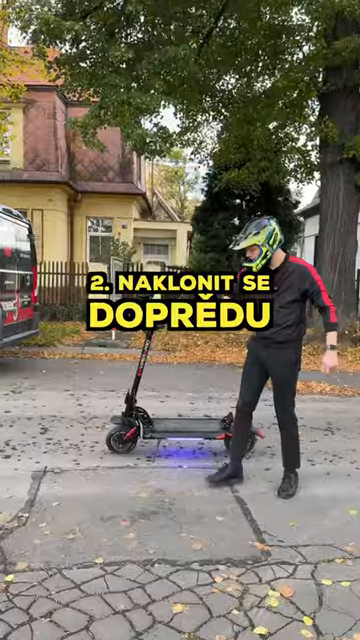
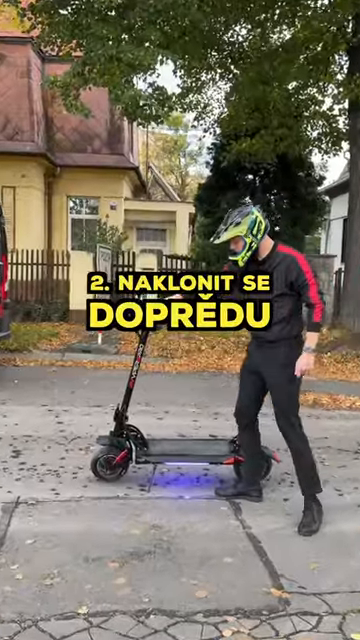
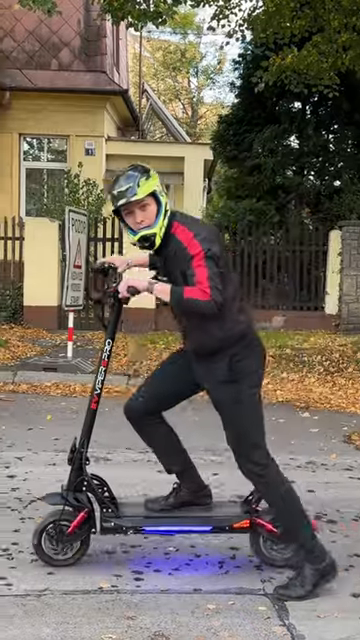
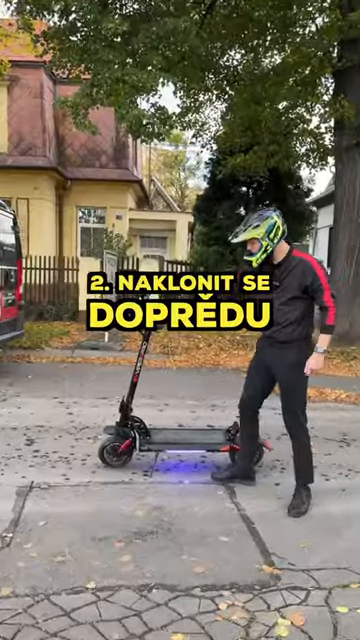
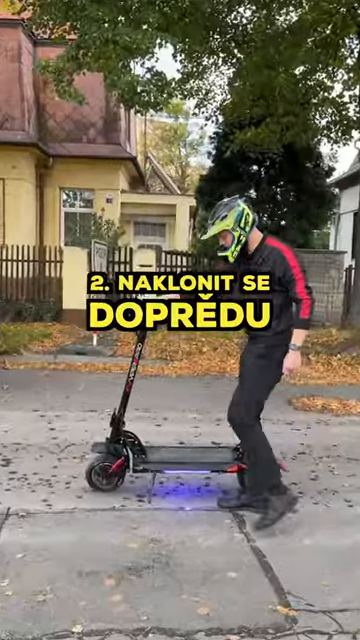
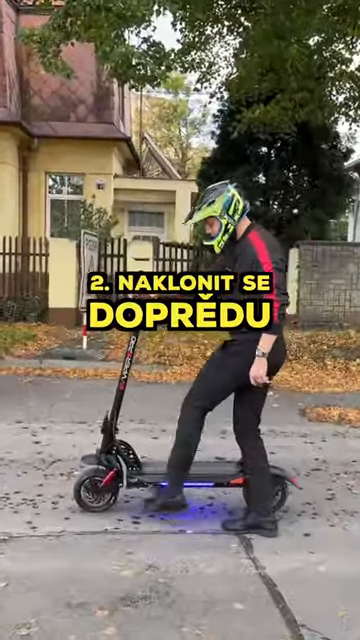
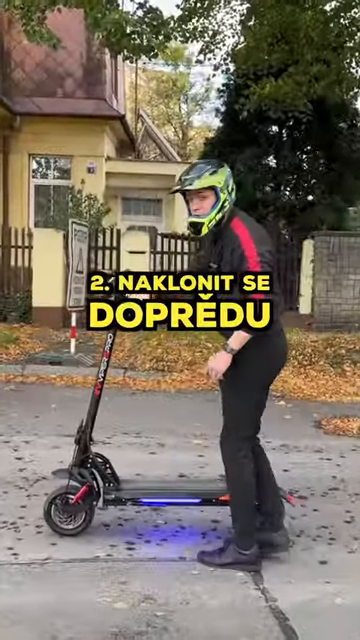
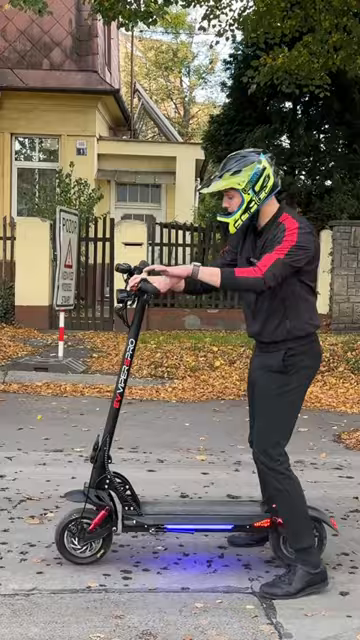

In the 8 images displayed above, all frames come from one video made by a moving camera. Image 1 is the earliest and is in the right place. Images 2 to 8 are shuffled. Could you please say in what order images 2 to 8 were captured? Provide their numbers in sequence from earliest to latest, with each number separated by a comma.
4, 2, 5, 6, 7, 8, 3
